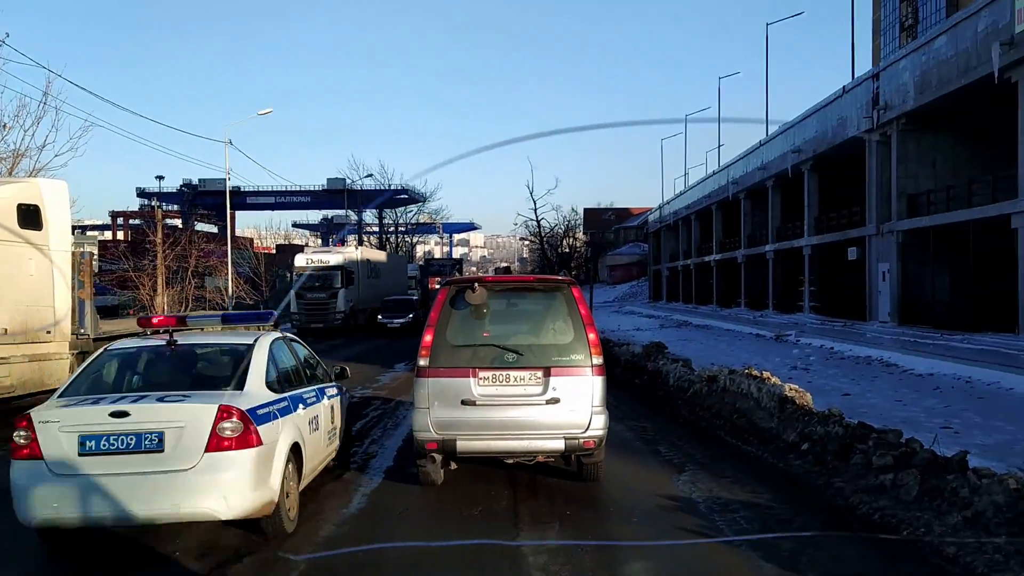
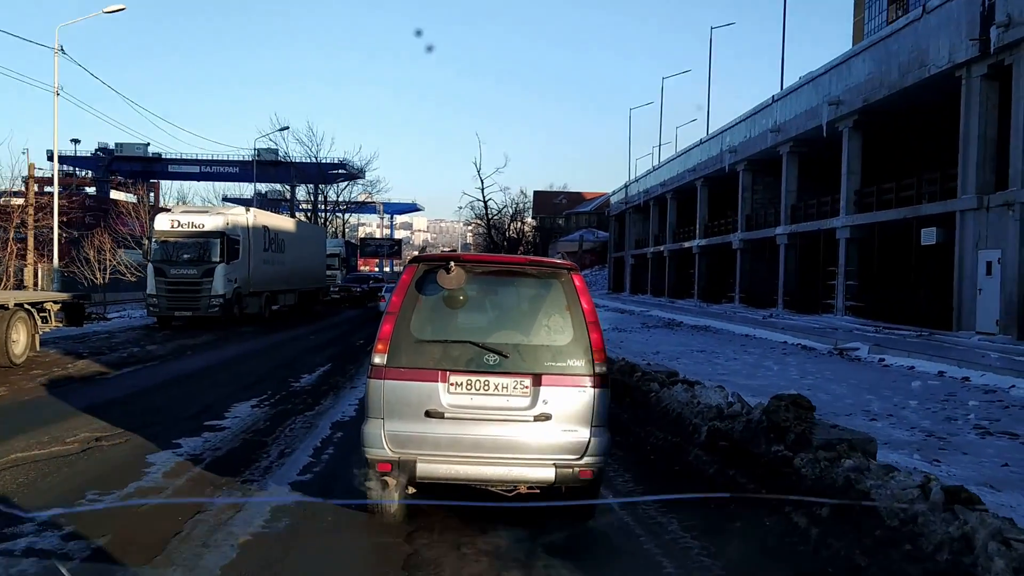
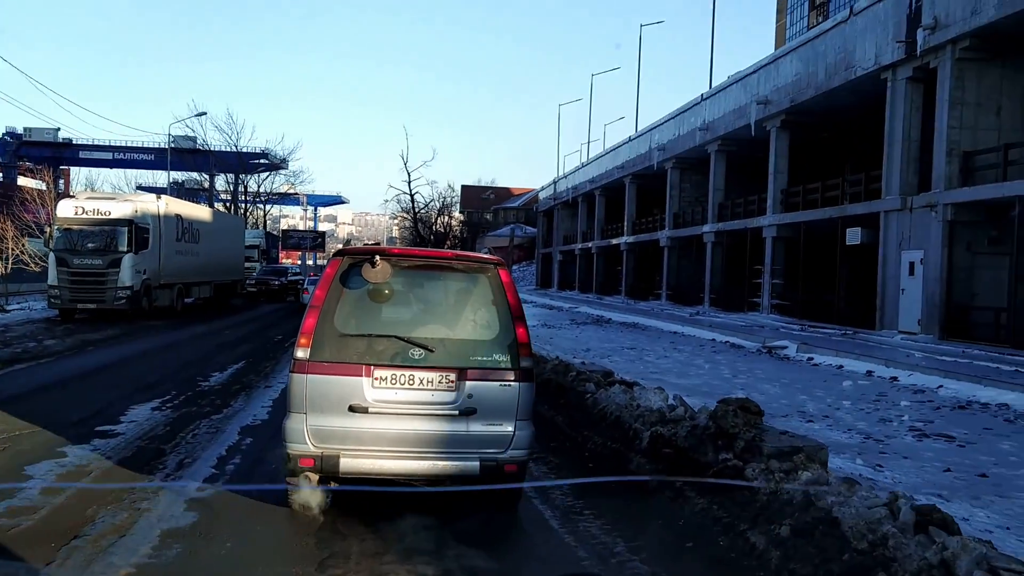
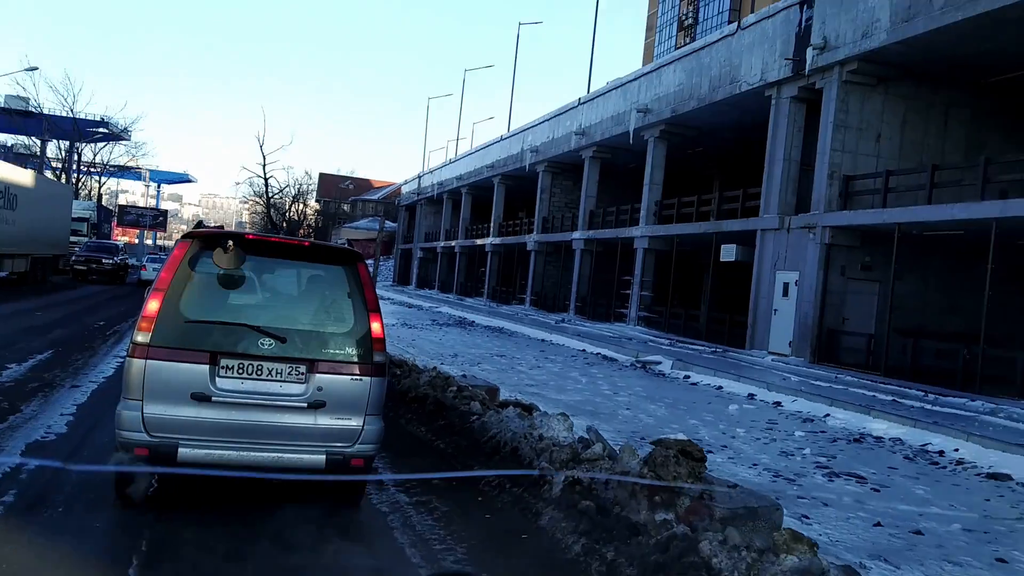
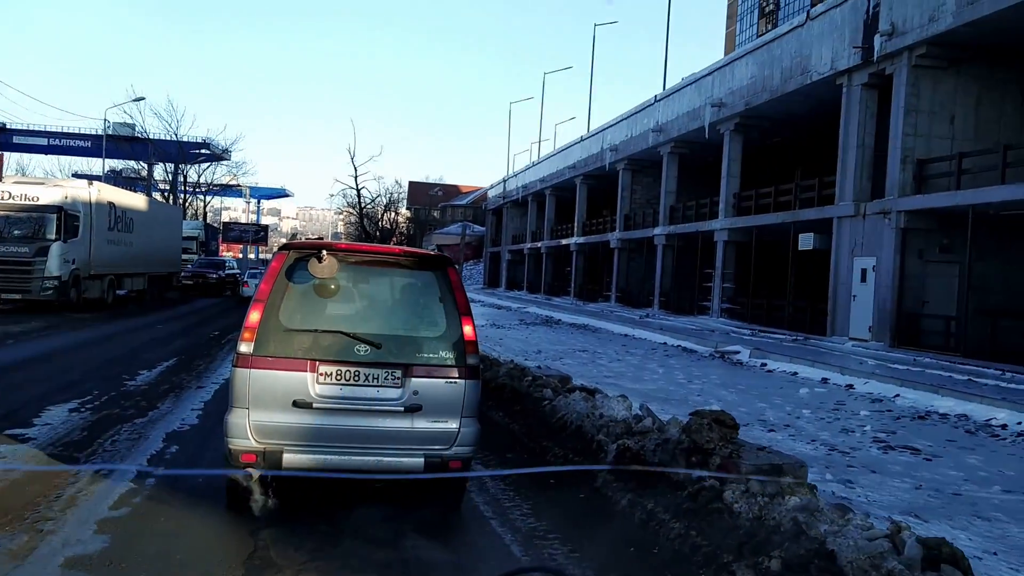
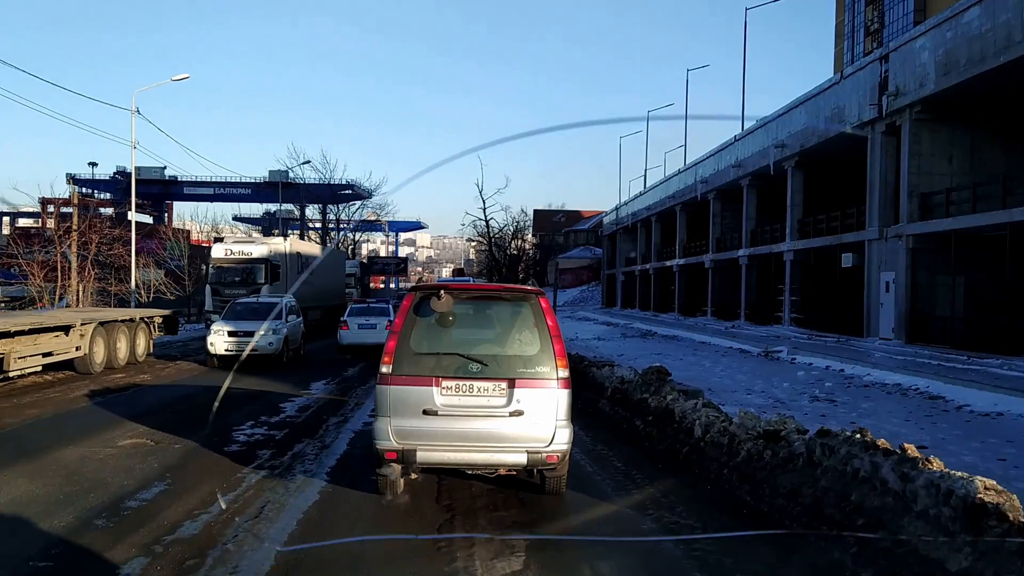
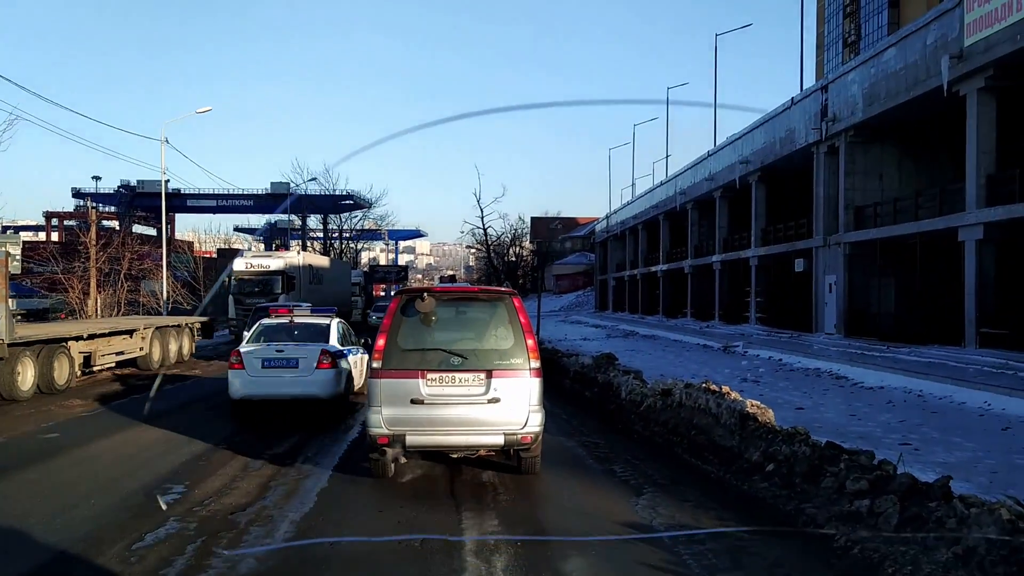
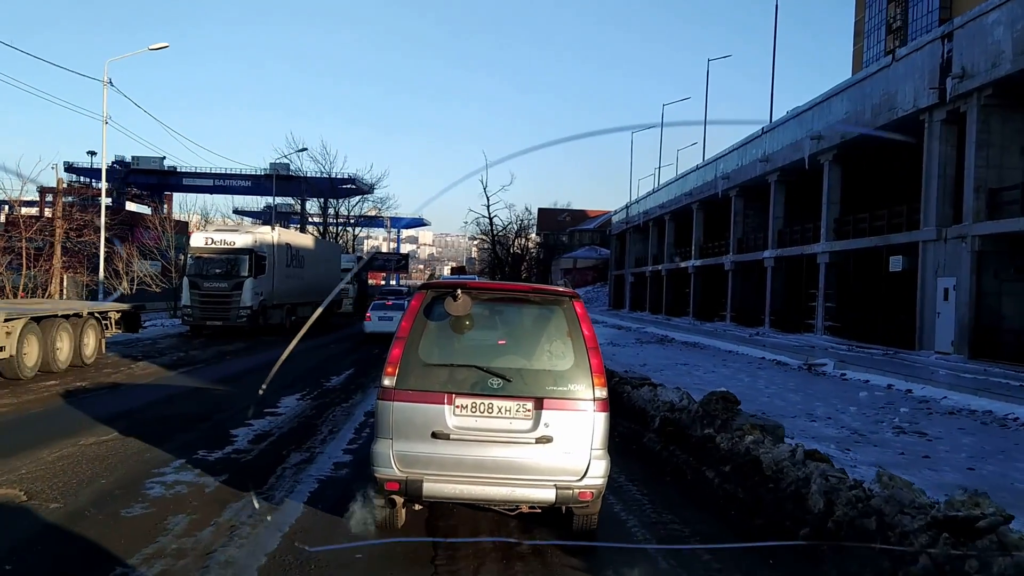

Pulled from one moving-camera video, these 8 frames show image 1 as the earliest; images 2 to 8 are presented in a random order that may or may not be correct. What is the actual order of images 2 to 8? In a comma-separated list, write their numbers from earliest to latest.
7, 6, 8, 2, 3, 5, 4
